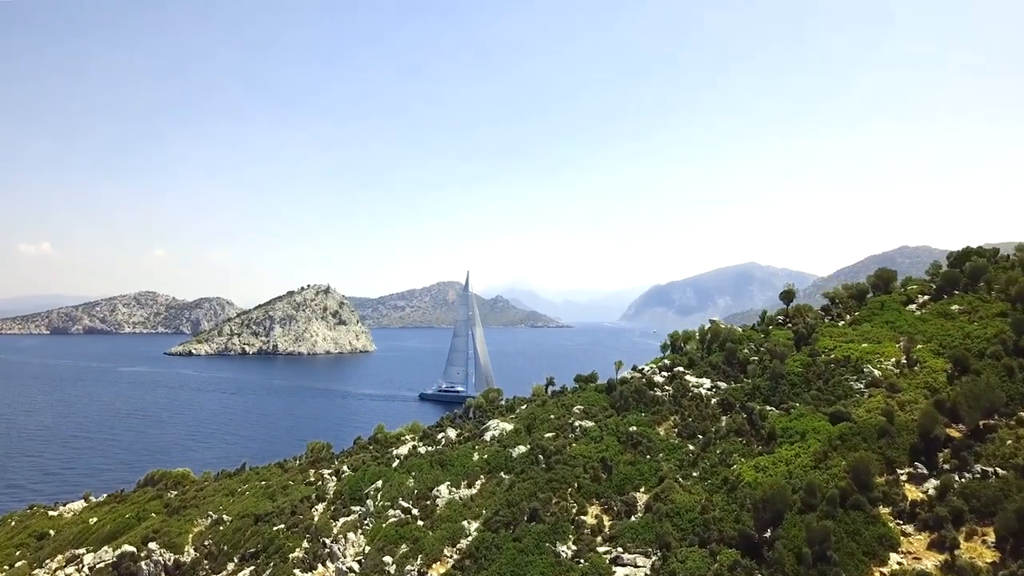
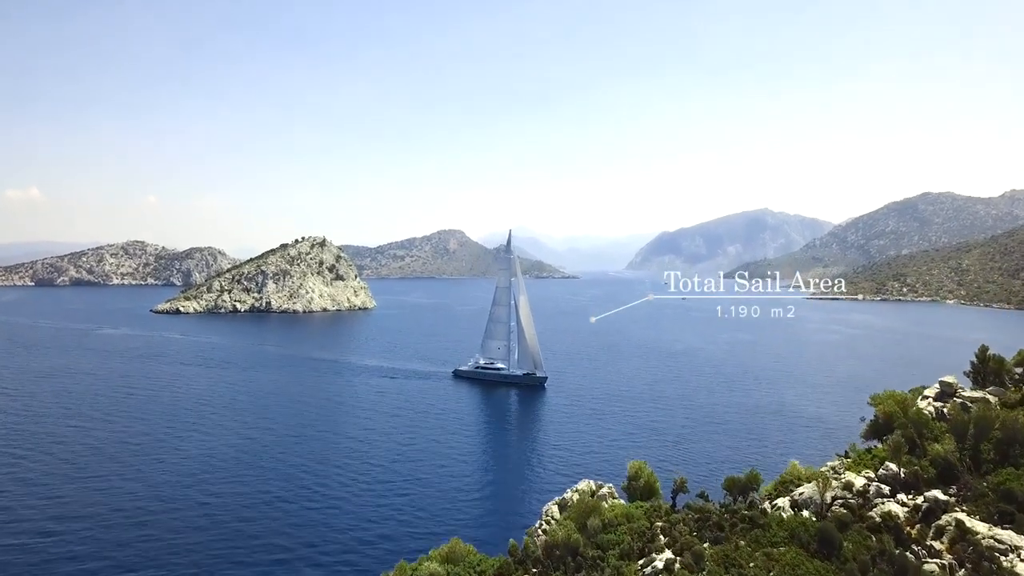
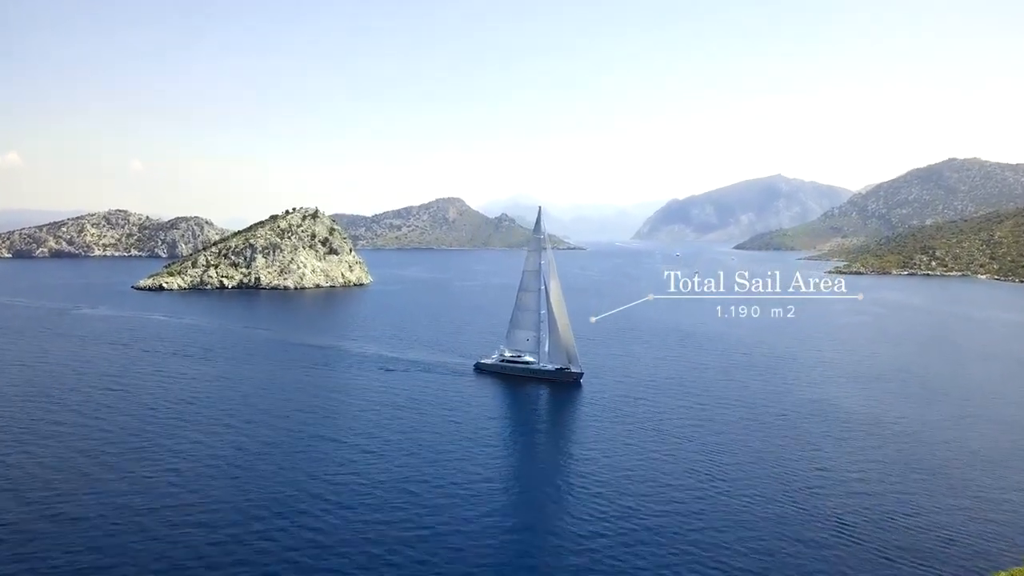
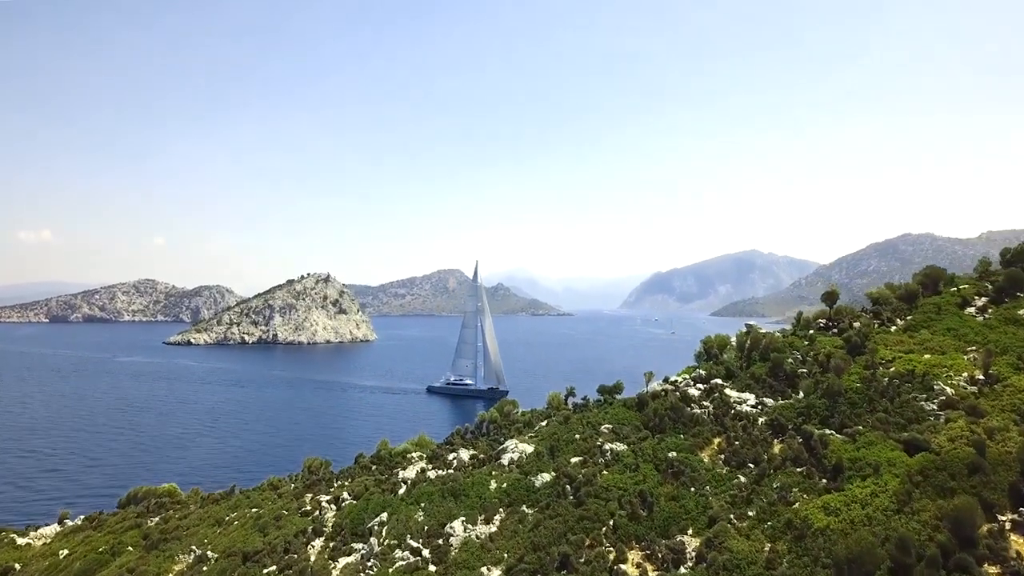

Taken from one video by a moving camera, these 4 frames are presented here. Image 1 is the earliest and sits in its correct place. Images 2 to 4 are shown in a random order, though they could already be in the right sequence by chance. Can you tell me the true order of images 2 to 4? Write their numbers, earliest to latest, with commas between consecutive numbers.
4, 2, 3
